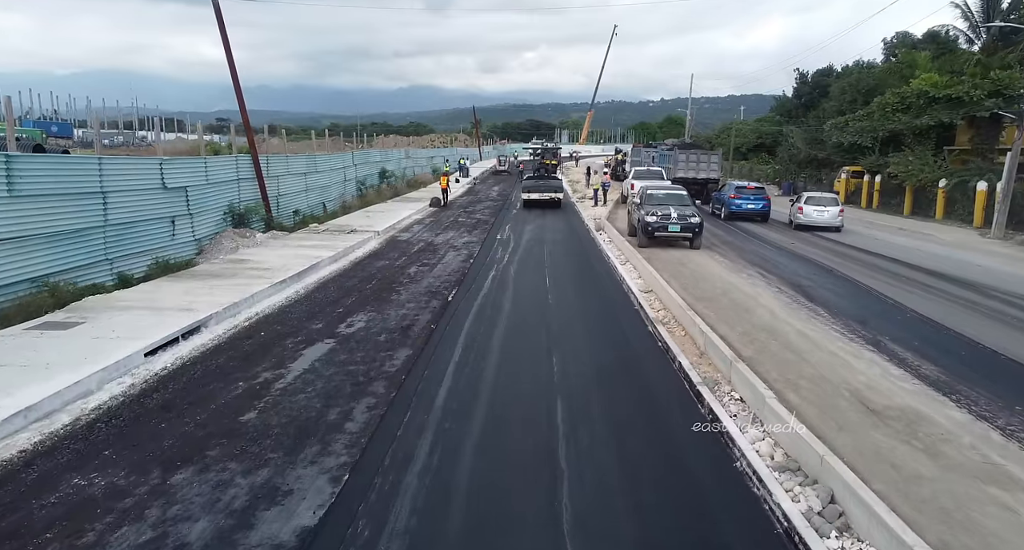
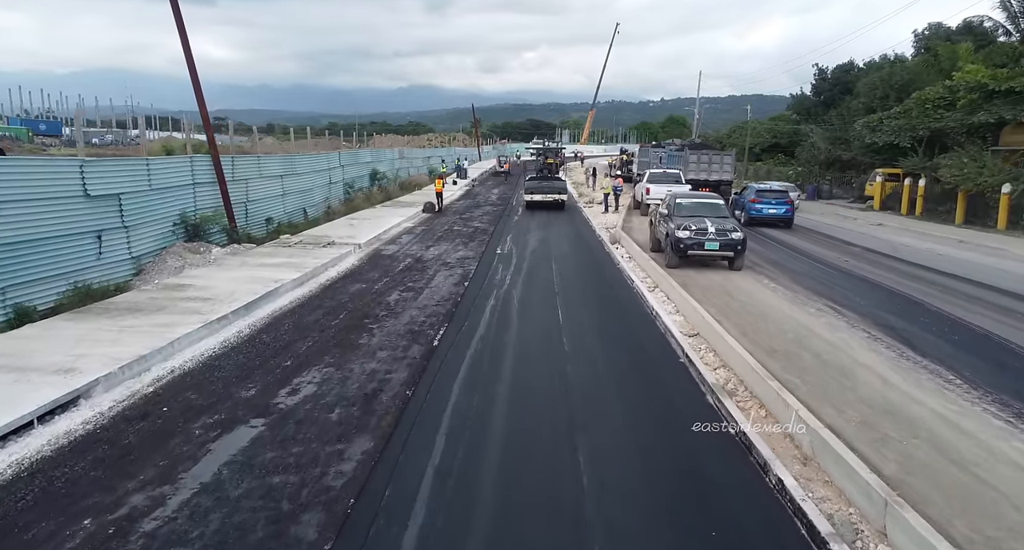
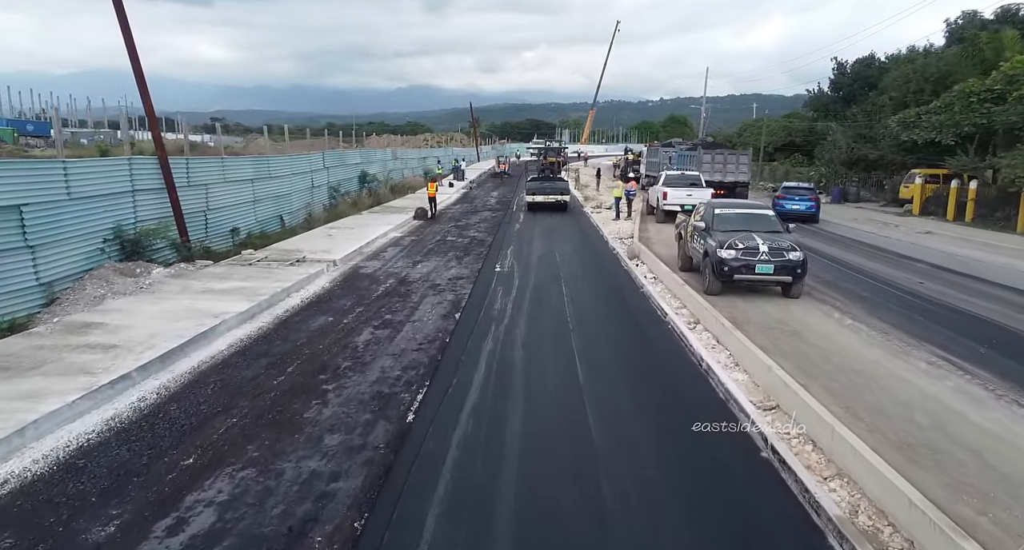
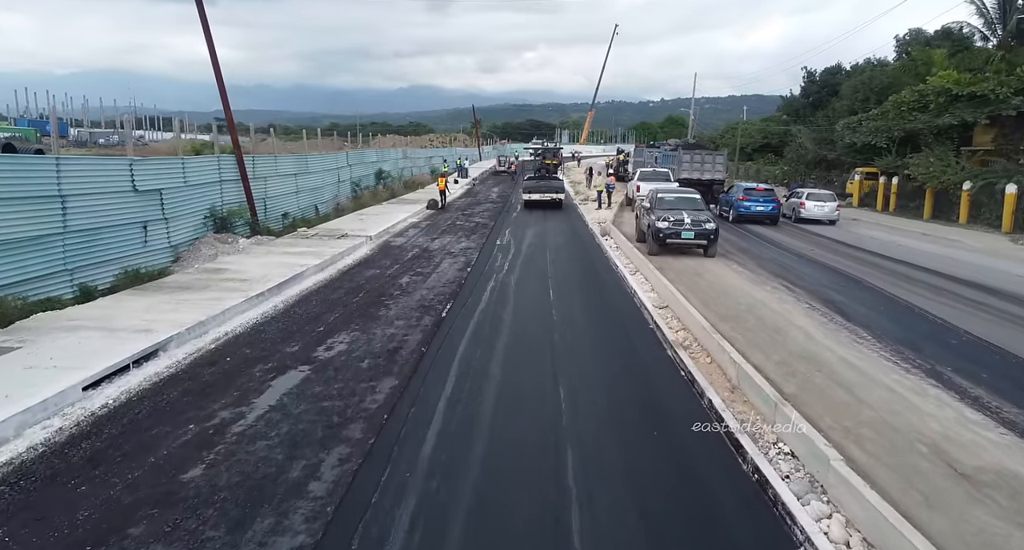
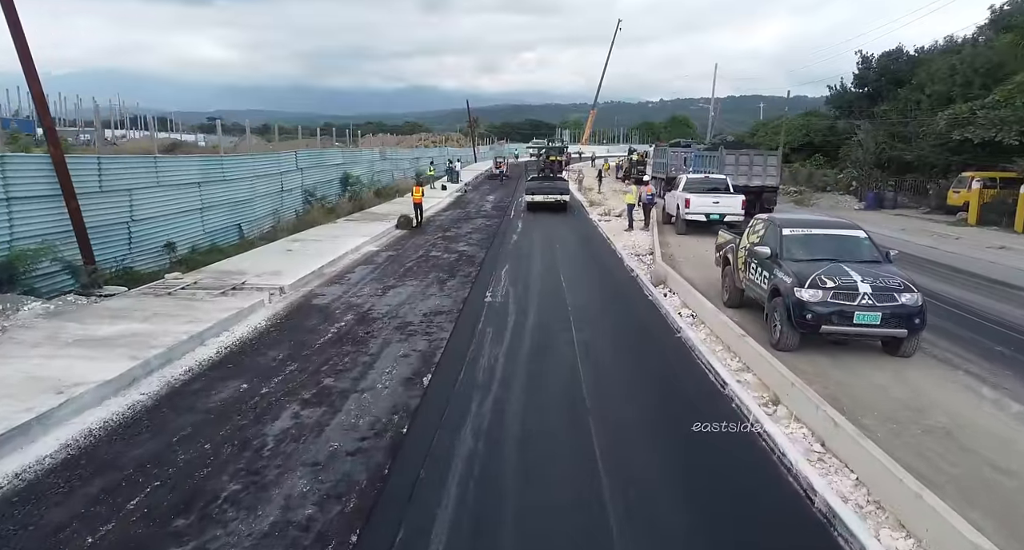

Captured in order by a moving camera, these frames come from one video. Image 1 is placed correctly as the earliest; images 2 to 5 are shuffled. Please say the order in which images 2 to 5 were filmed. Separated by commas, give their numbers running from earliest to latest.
4, 2, 3, 5
